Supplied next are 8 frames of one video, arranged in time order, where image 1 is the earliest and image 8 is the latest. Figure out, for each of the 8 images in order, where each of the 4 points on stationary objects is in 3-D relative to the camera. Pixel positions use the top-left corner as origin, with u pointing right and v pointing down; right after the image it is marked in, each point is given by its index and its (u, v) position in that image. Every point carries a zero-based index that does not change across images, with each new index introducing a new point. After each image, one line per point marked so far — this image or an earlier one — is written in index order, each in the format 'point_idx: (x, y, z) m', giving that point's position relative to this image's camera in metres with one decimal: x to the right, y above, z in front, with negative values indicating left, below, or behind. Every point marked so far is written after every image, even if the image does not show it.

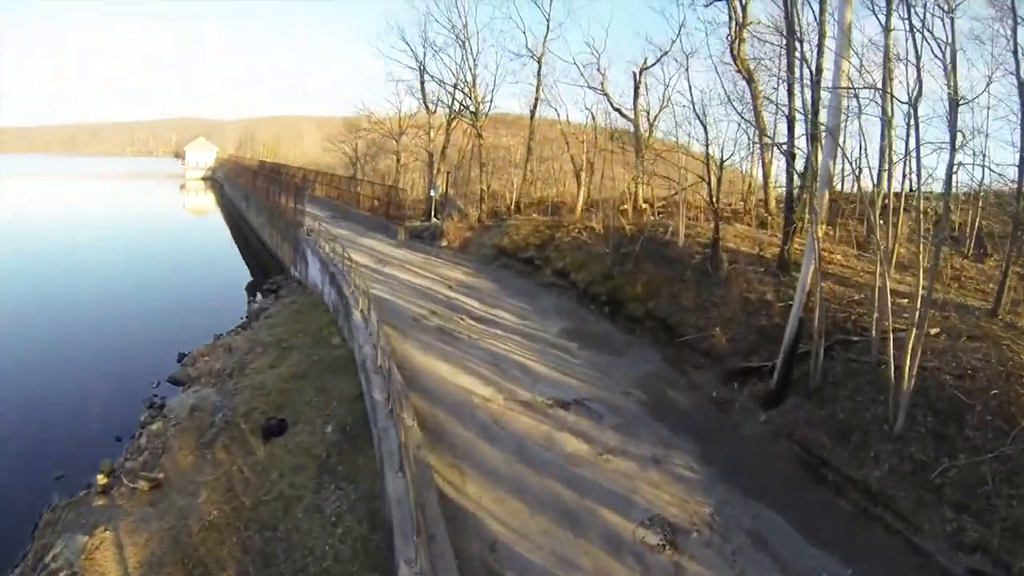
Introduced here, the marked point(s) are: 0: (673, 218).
0: (+3.7, +1.7, +14.3) m
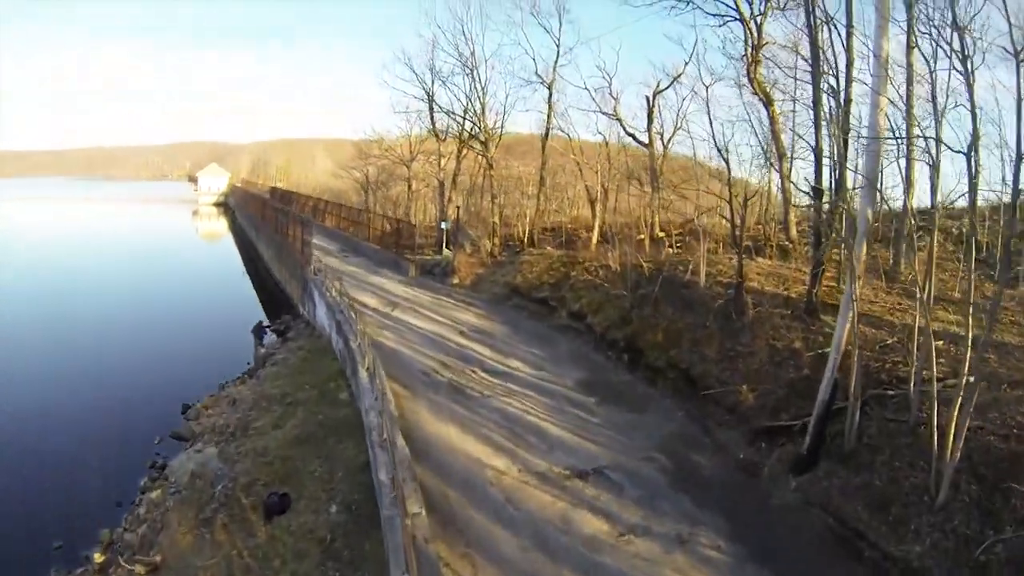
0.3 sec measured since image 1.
0: (+4.0, +0.9, +13.7) m
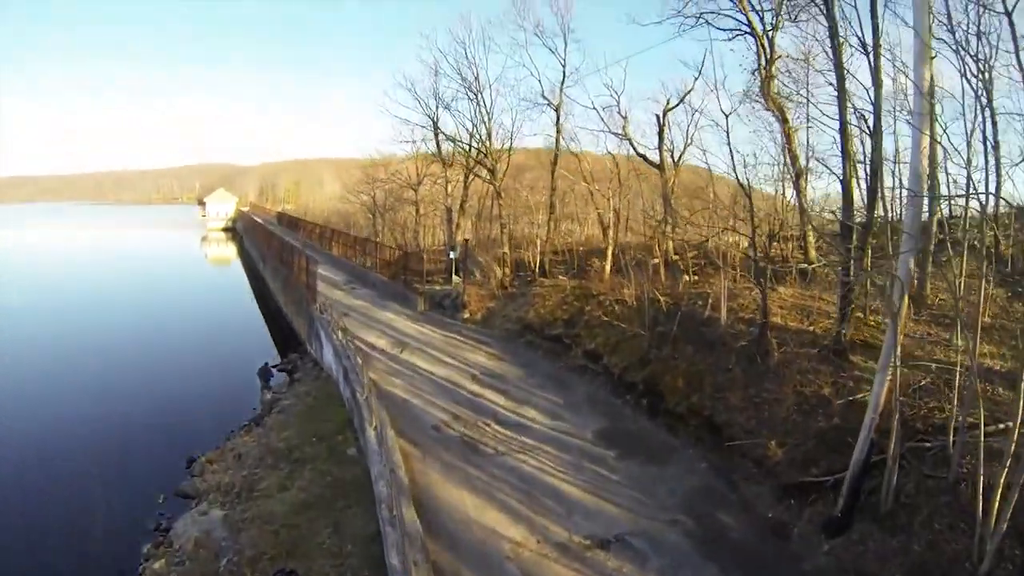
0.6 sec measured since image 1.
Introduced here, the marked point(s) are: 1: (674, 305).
0: (+4.2, +0.2, +13.3) m
1: (+3.1, -0.3, +11.8) m
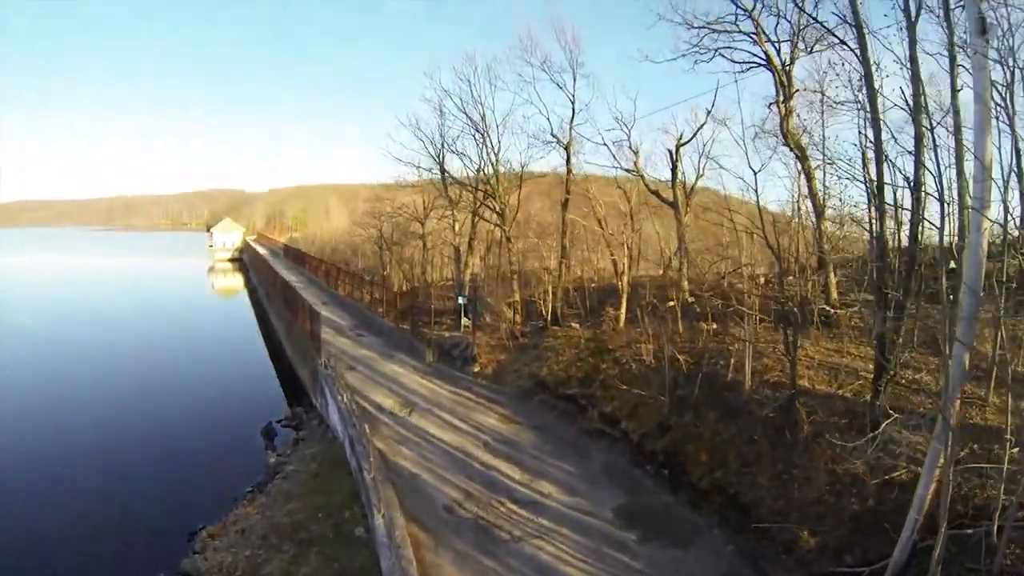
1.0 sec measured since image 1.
0: (+4.5, -0.8, +12.8) m
1: (+3.3, -1.4, +11.3) m
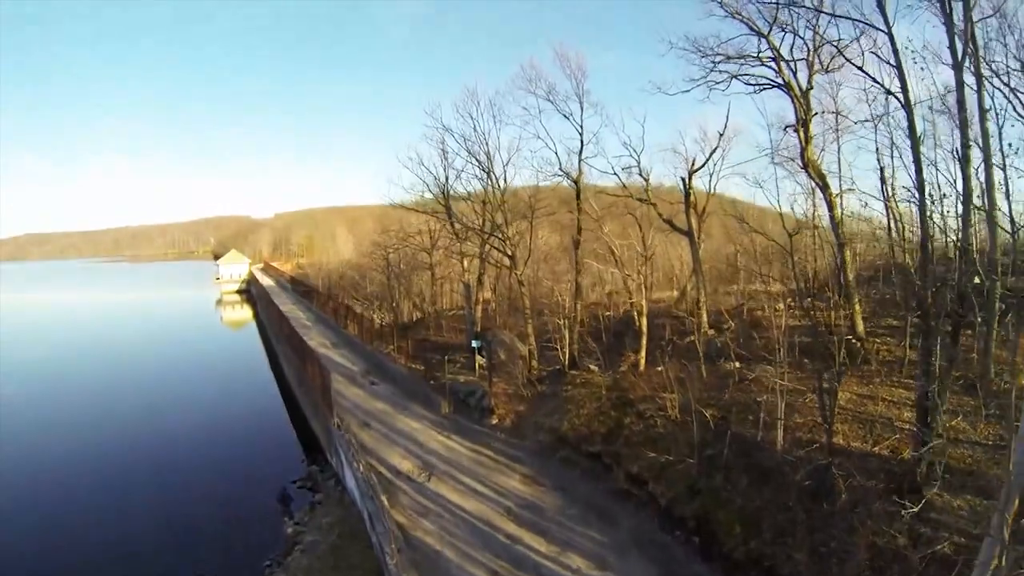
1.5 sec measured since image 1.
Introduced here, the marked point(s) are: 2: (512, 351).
0: (+4.8, -1.7, +12.4) m
1: (+3.6, -2.3, +10.9) m
2: (0.0, -1.8, +15.6) m
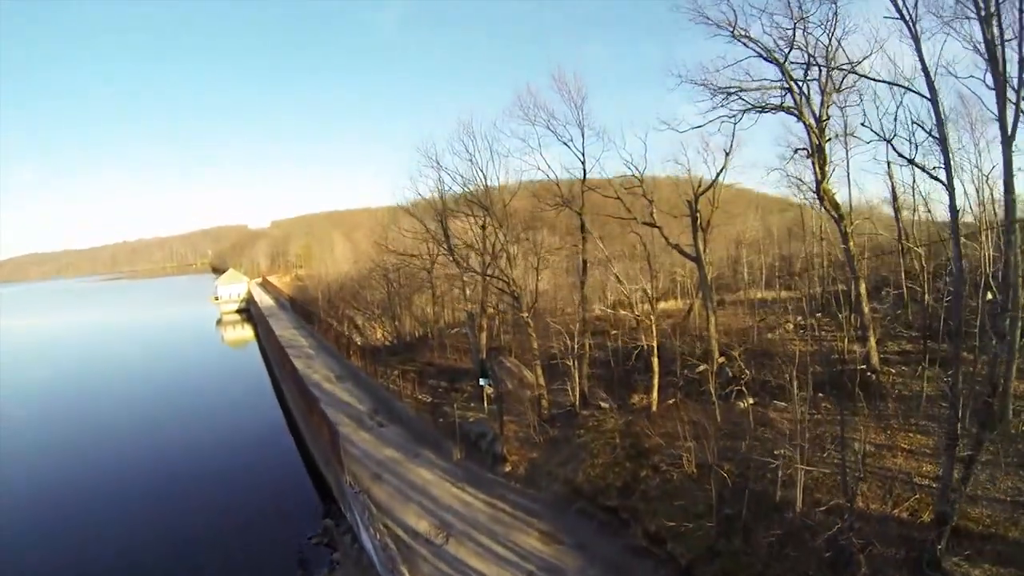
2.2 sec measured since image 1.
0: (+5.0, -2.5, +12.3) m
1: (+3.9, -3.2, +10.9) m
2: (+0.3, -2.6, +15.5) m
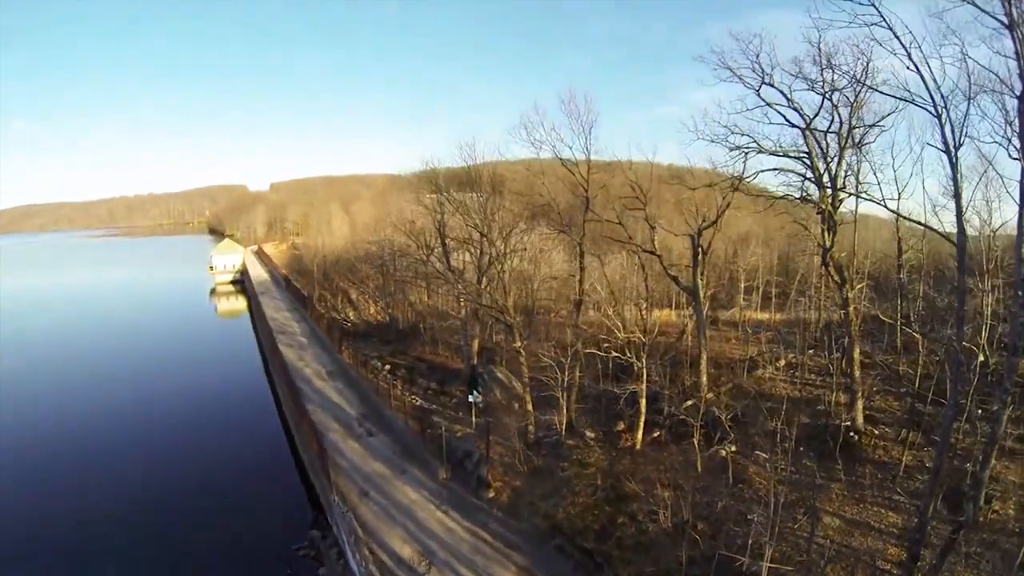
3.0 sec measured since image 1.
0: (+4.8, -3.7, +12.7) m
1: (+3.6, -4.4, +11.3) m
2: (0.0, -3.1, +15.8) m
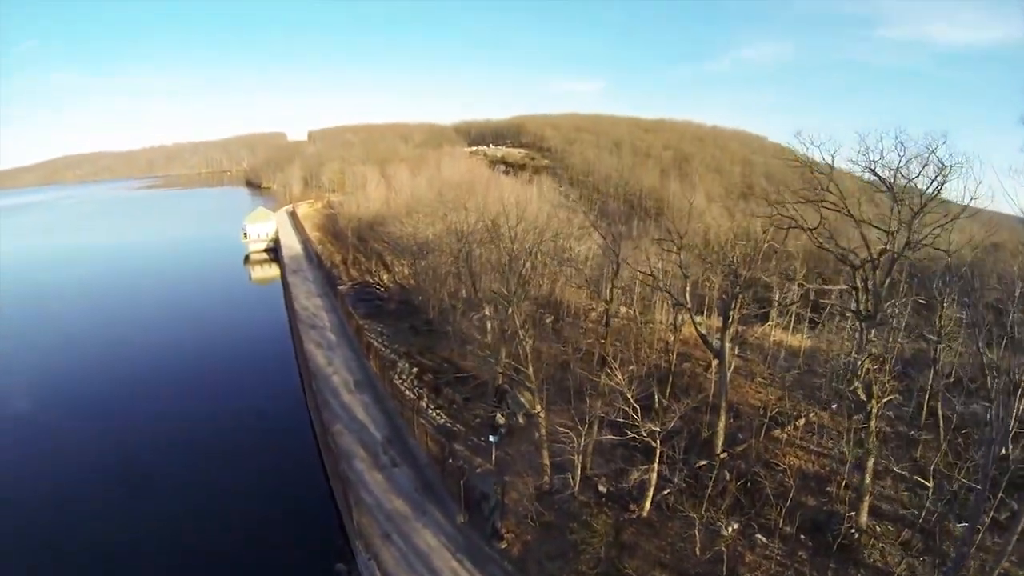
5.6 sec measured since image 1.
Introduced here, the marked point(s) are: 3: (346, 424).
0: (+5.0, -5.8, +13.4) m
1: (+3.7, -6.7, +12.3) m
2: (+0.5, -4.2, +16.5) m
3: (-4.5, -3.6, +17.3) m
